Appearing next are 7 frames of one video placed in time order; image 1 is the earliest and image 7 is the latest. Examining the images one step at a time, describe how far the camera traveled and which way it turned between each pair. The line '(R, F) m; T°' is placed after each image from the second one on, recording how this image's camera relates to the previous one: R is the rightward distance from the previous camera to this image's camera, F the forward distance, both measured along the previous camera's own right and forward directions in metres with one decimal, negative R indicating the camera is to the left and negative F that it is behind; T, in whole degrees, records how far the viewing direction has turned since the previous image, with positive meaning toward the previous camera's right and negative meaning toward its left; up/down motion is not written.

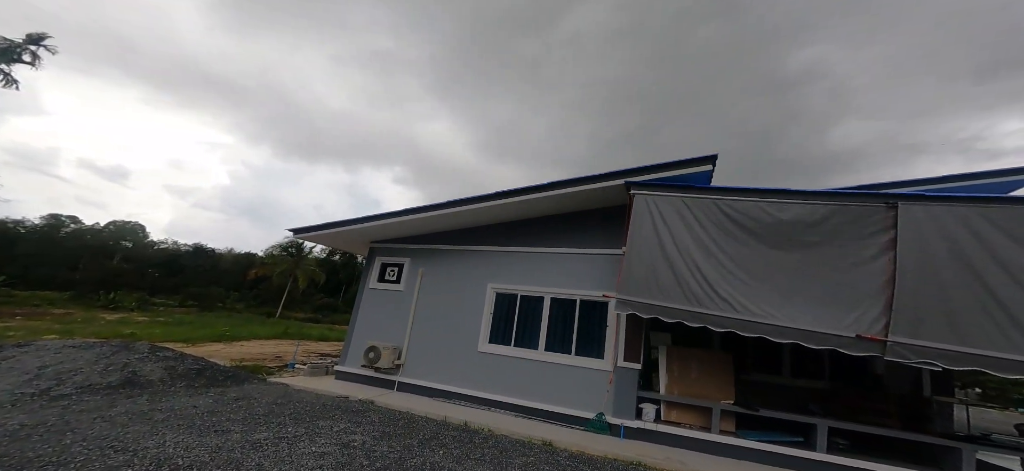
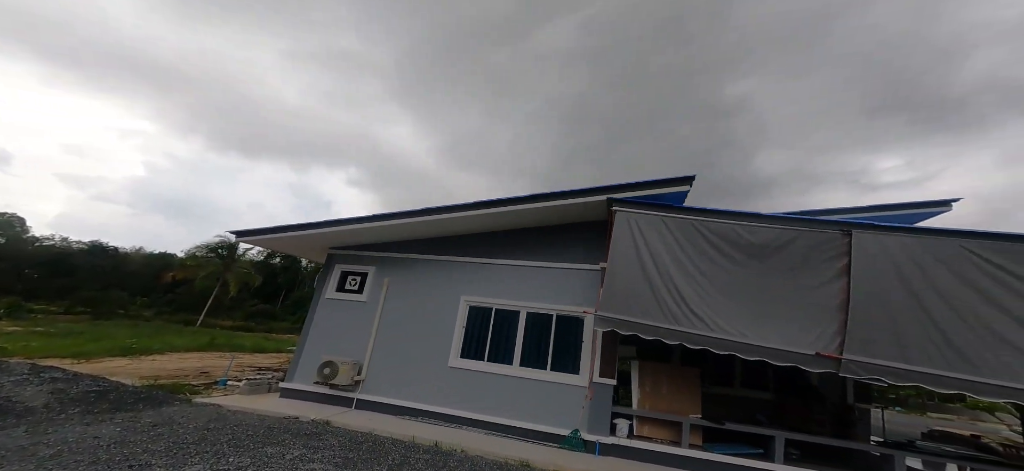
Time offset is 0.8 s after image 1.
(-0.3, +0.1) m; +8°
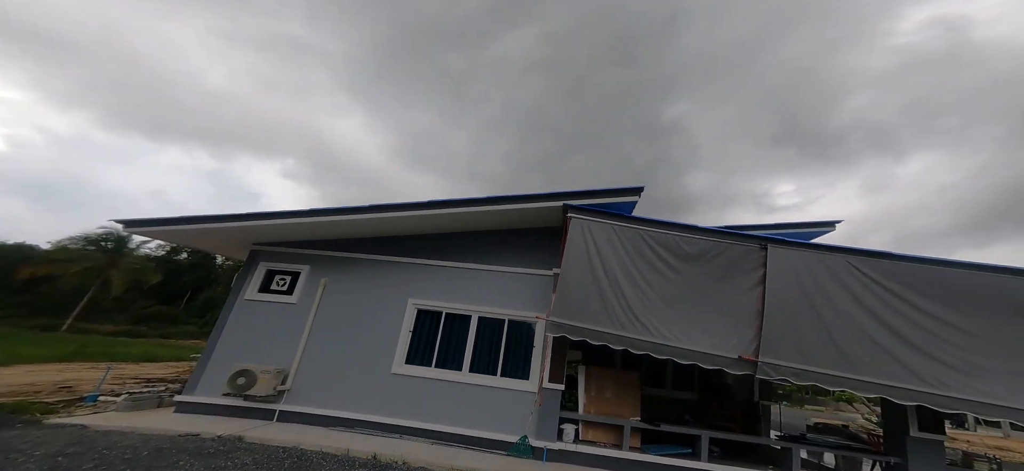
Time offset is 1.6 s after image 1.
(-0.2, +0.1) m; +10°
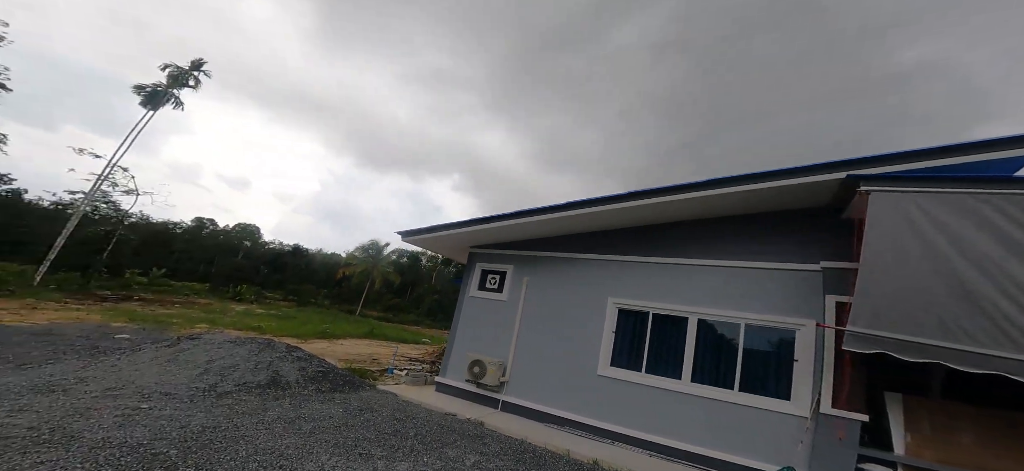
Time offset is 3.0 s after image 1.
(-0.2, +0.1) m; -25°
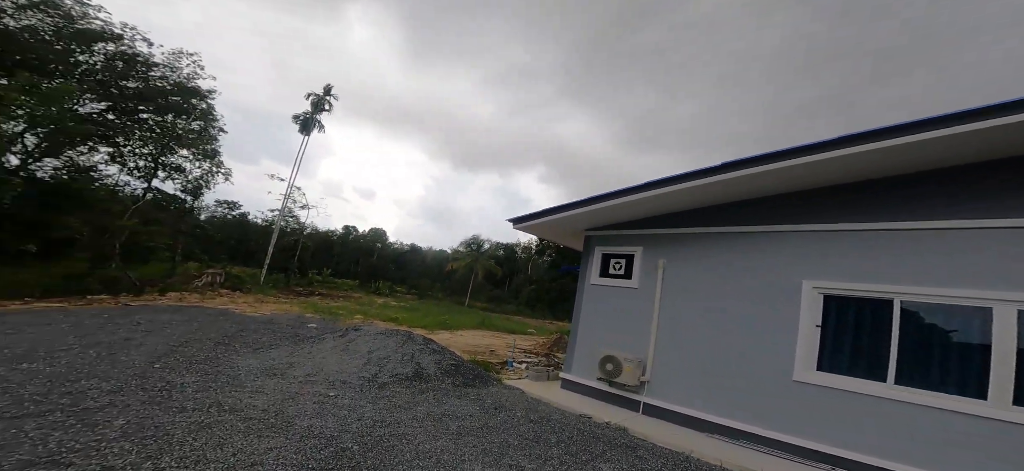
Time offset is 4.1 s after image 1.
(-0.3, +0.4) m; -13°
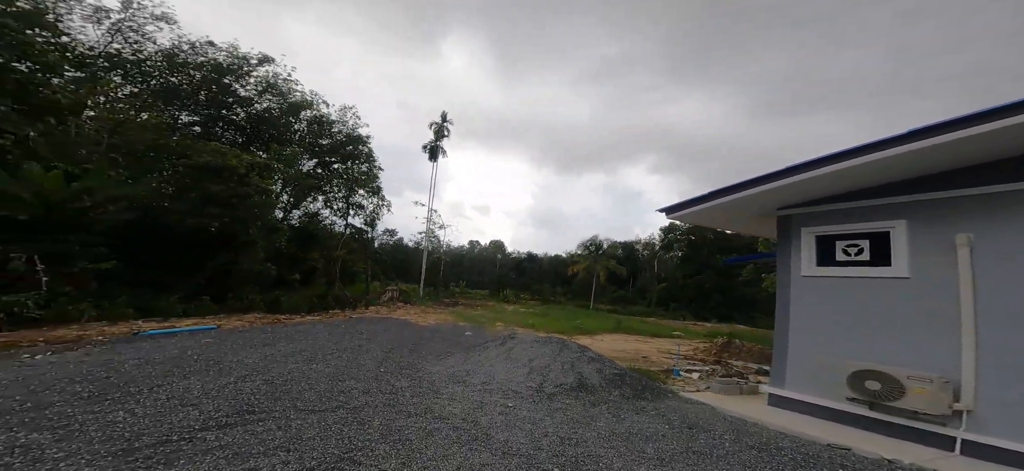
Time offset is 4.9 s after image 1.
(-0.7, +0.3) m; -16°
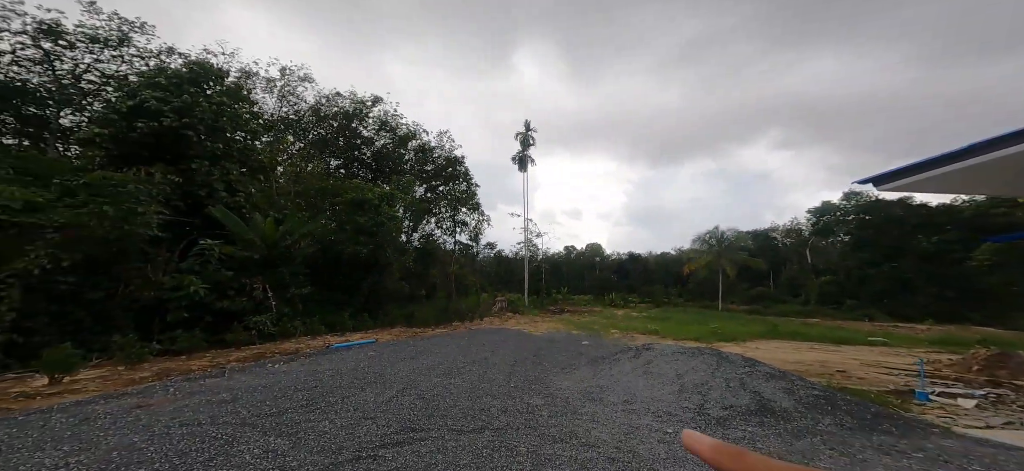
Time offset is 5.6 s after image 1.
(-1.1, +1.0) m; -13°
